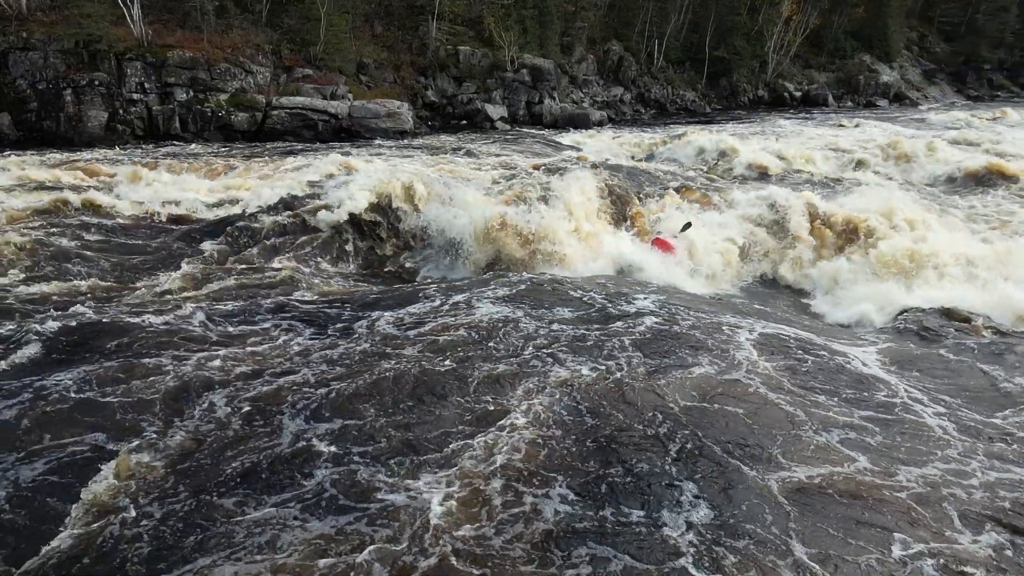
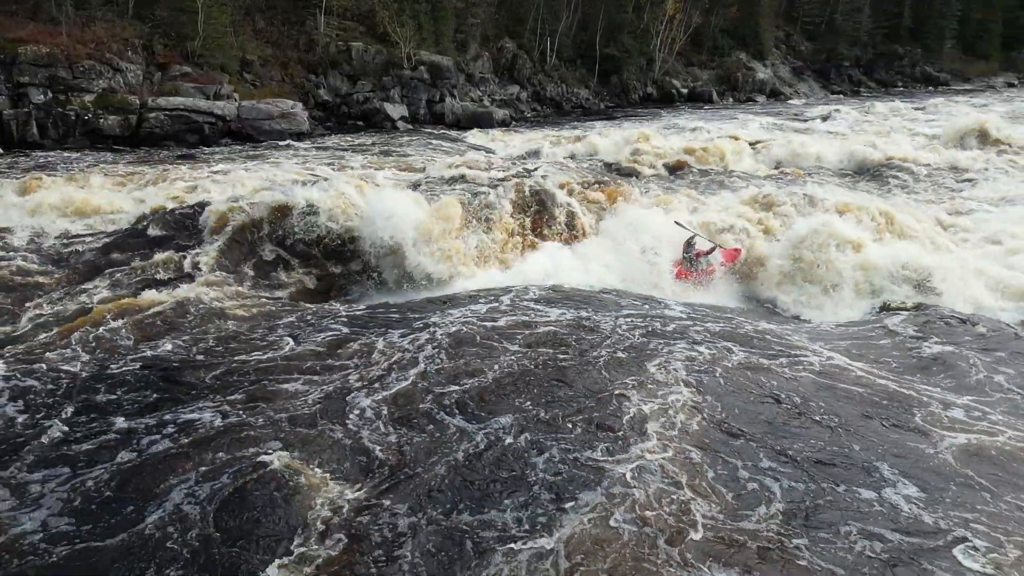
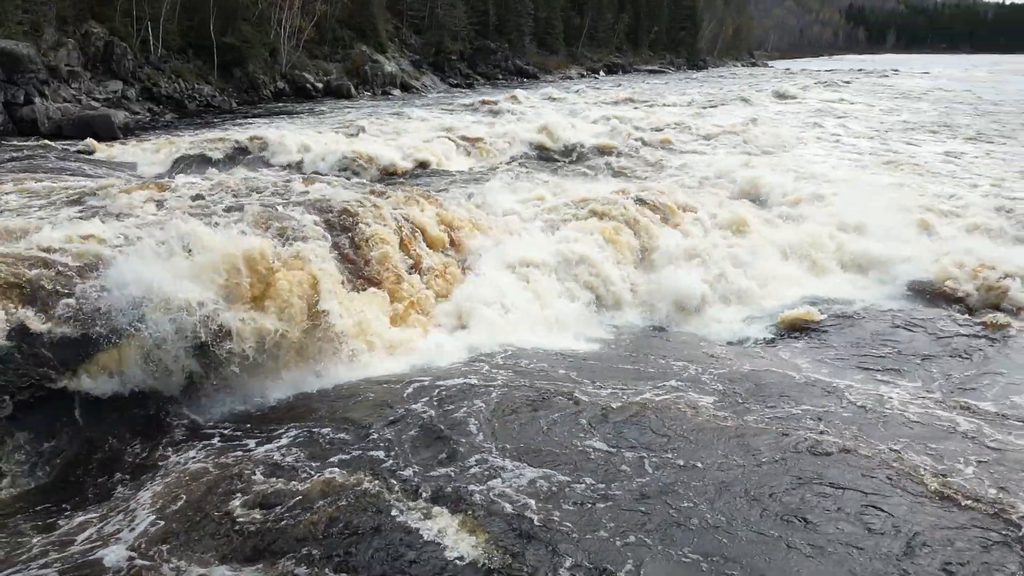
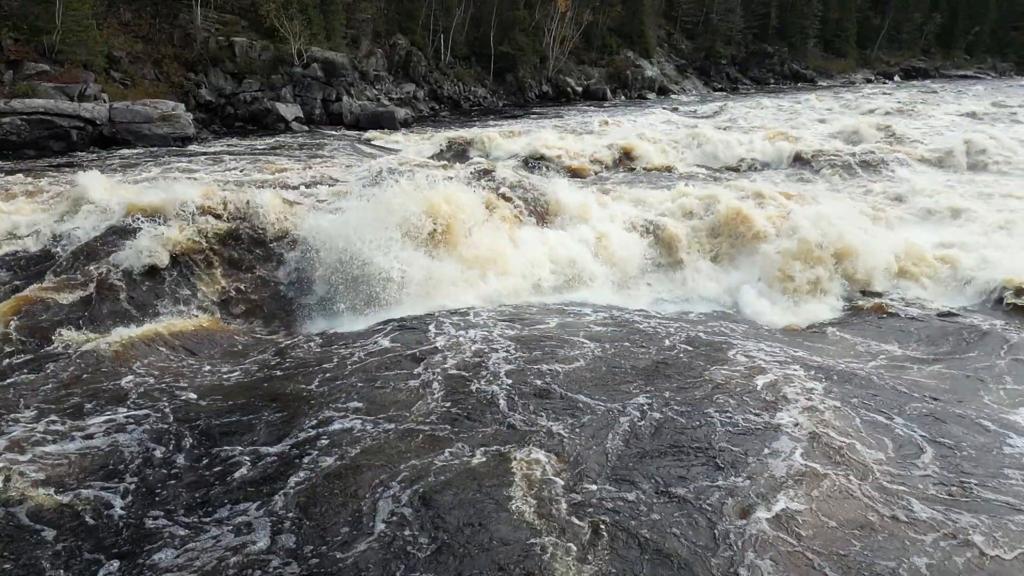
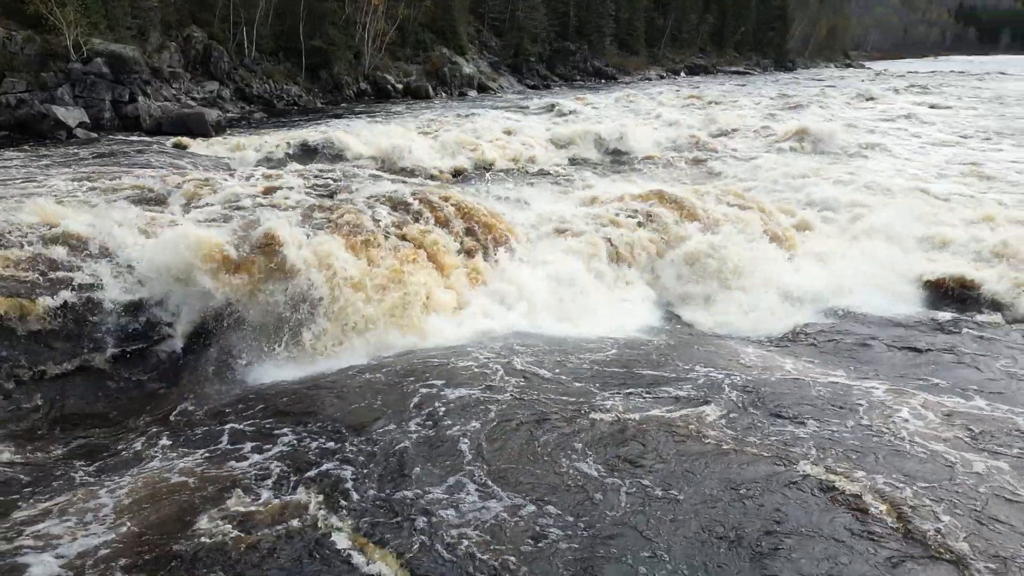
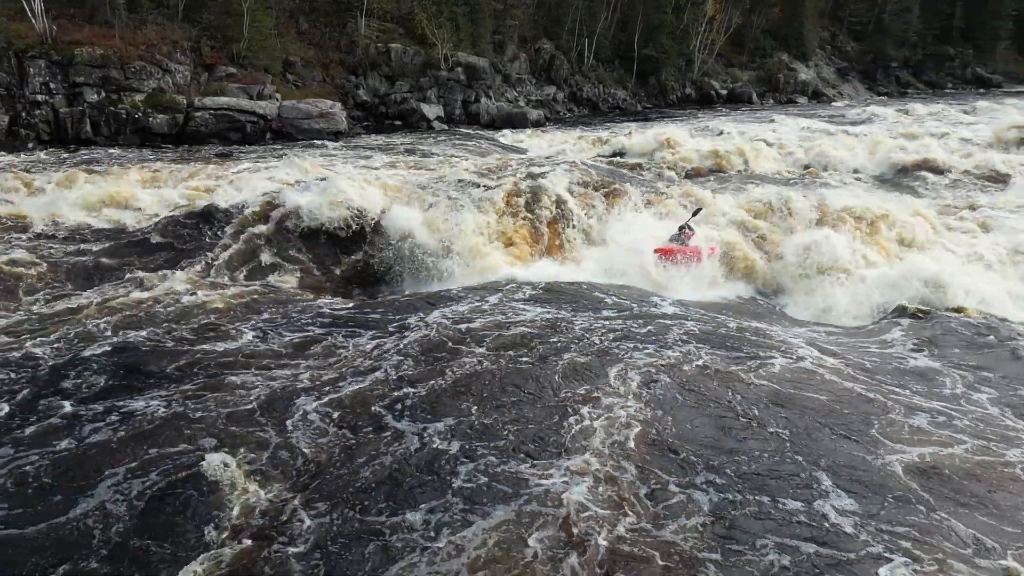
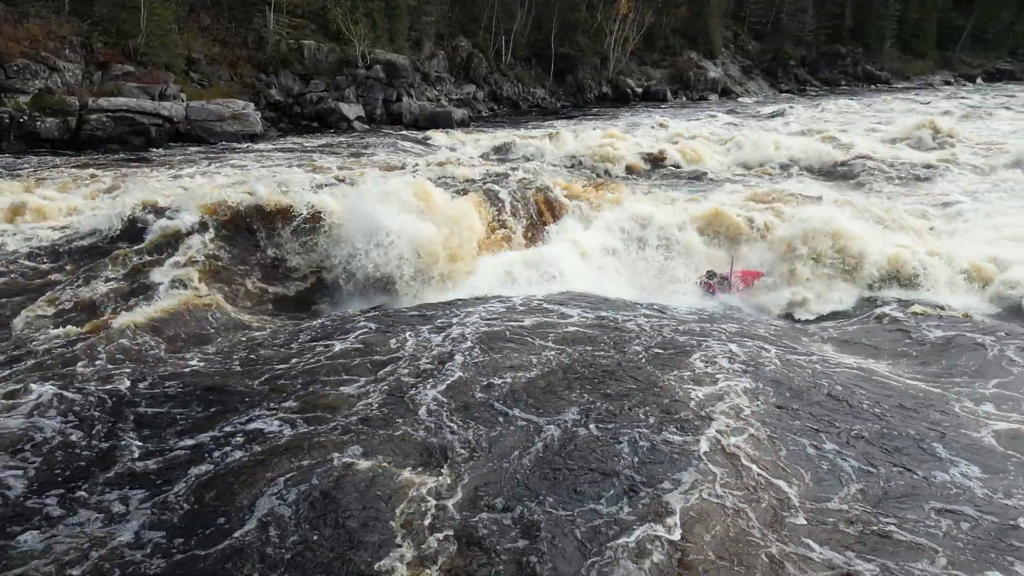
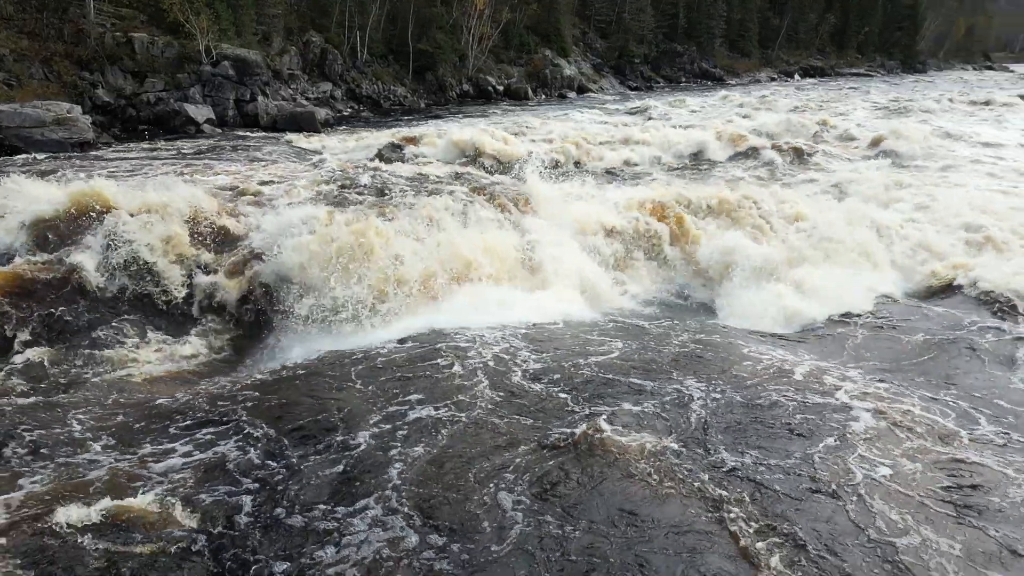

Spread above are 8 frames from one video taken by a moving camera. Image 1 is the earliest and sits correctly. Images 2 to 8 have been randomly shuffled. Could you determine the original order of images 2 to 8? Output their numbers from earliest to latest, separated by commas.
6, 2, 7, 4, 8, 5, 3
